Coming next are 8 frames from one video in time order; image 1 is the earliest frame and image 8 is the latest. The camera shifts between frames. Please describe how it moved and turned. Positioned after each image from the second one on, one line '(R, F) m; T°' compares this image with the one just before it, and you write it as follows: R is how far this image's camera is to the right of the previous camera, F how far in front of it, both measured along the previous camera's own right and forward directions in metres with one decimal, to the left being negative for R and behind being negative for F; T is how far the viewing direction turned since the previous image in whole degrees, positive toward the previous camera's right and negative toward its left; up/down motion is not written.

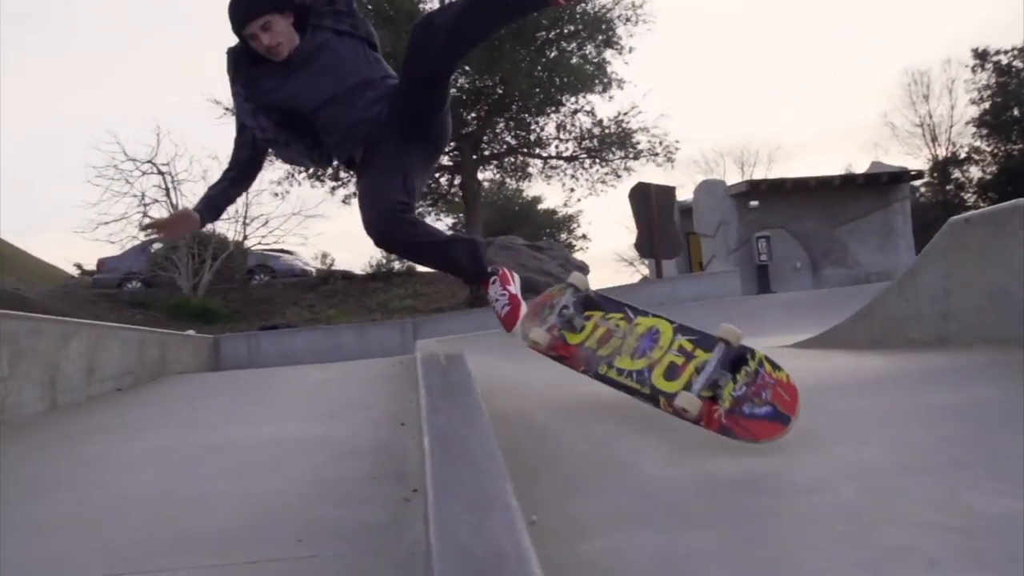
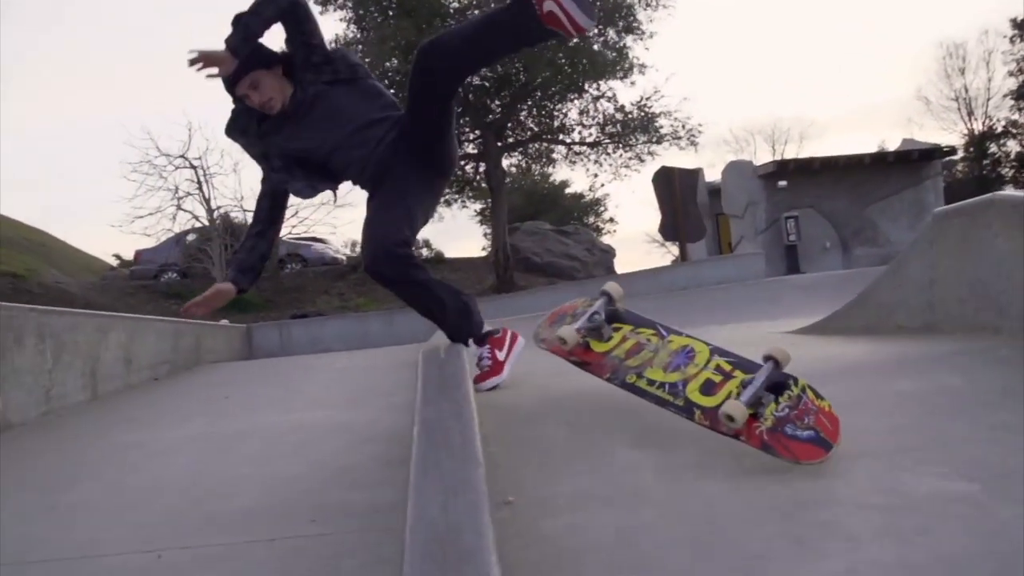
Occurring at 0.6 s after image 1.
(+0.2, -0.3) m; -2°
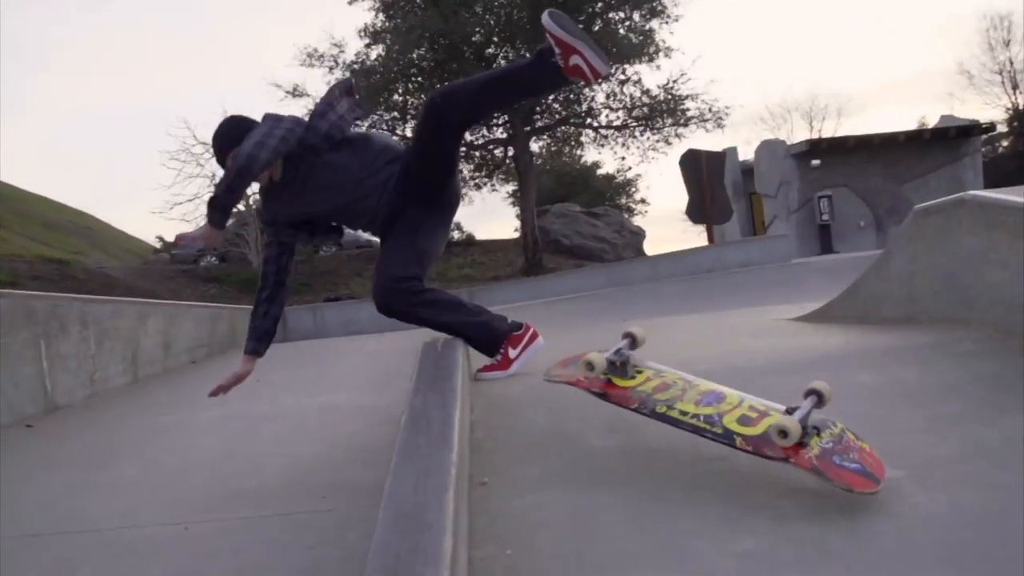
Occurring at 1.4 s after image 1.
(+0.2, -0.3) m; -2°
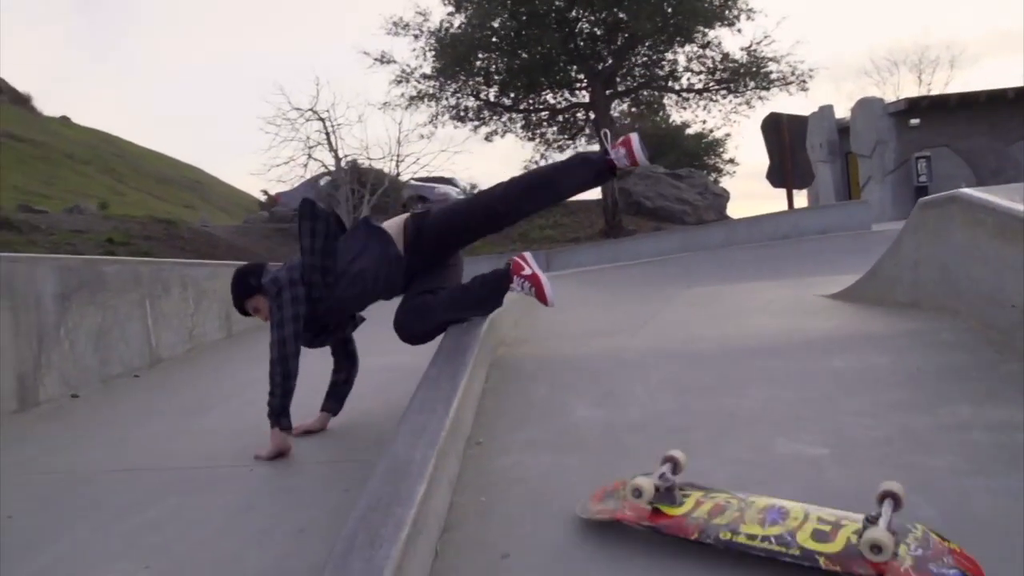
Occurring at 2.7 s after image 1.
(+0.4, -0.5) m; -6°
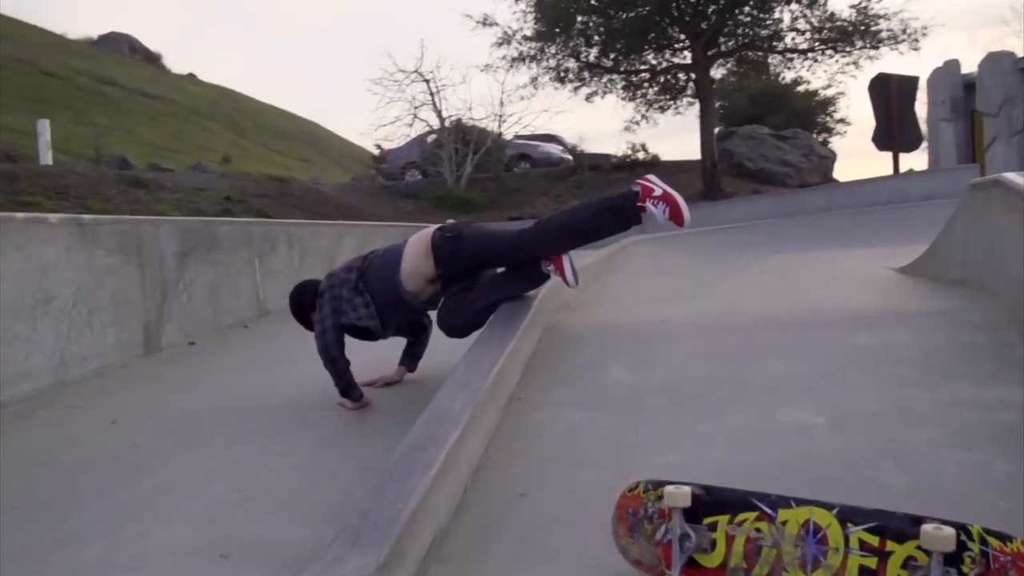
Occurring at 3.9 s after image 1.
(+0.3, -0.4) m; -7°
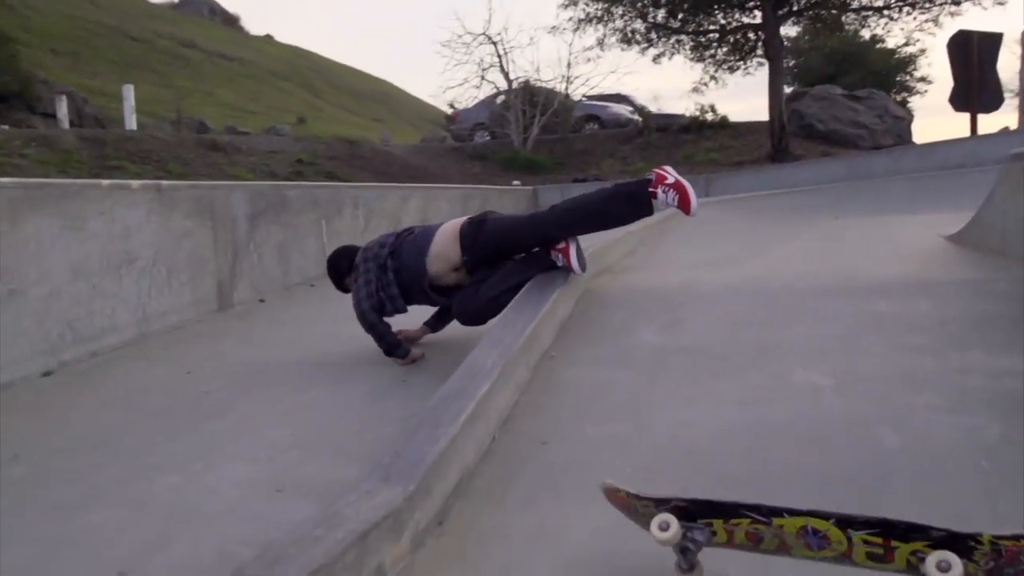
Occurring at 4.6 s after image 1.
(+0.2, -0.3) m; -5°
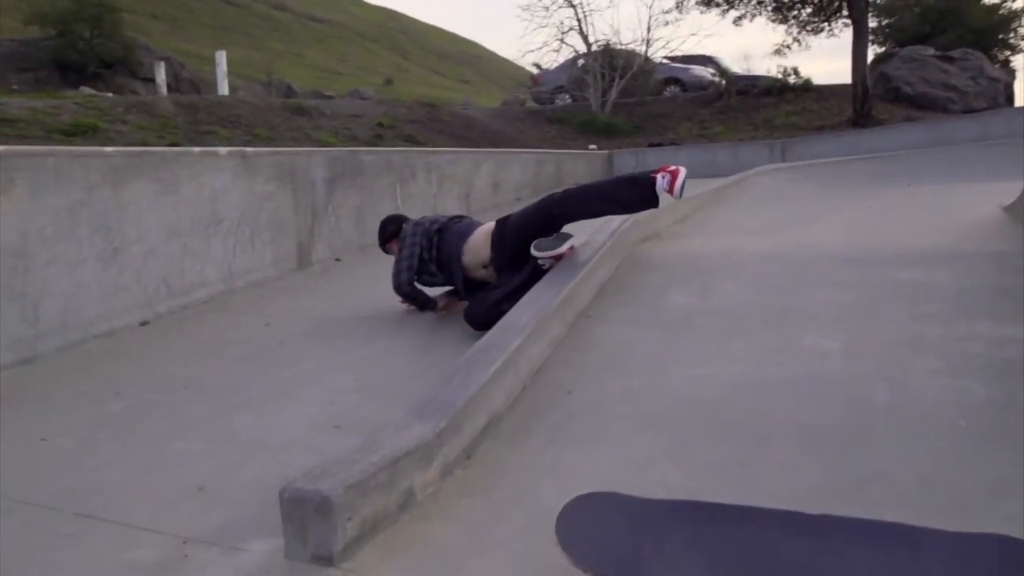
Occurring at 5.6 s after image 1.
(+0.2, -0.4) m; -5°
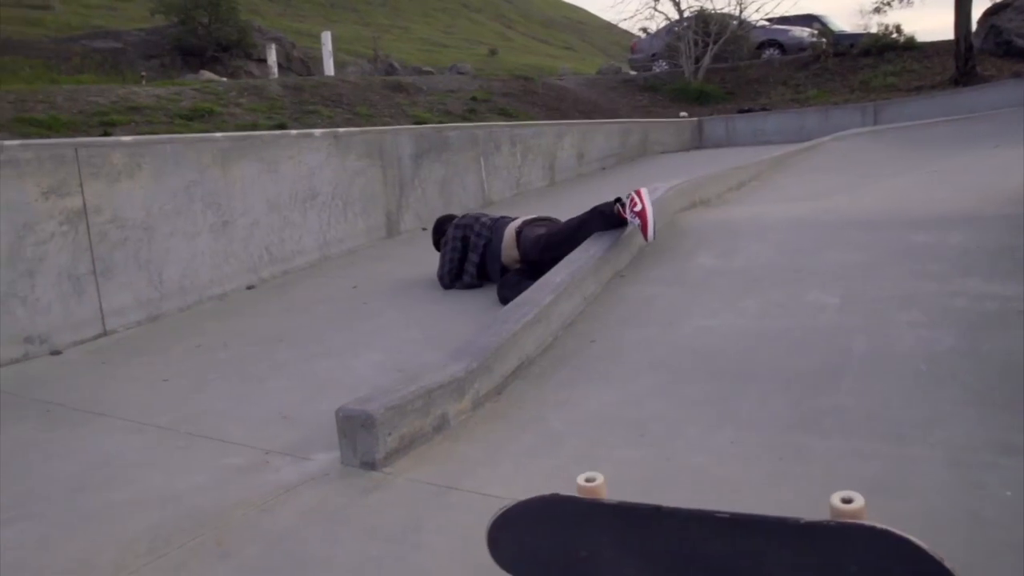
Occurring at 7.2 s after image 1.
(+0.4, -0.6) m; -7°
